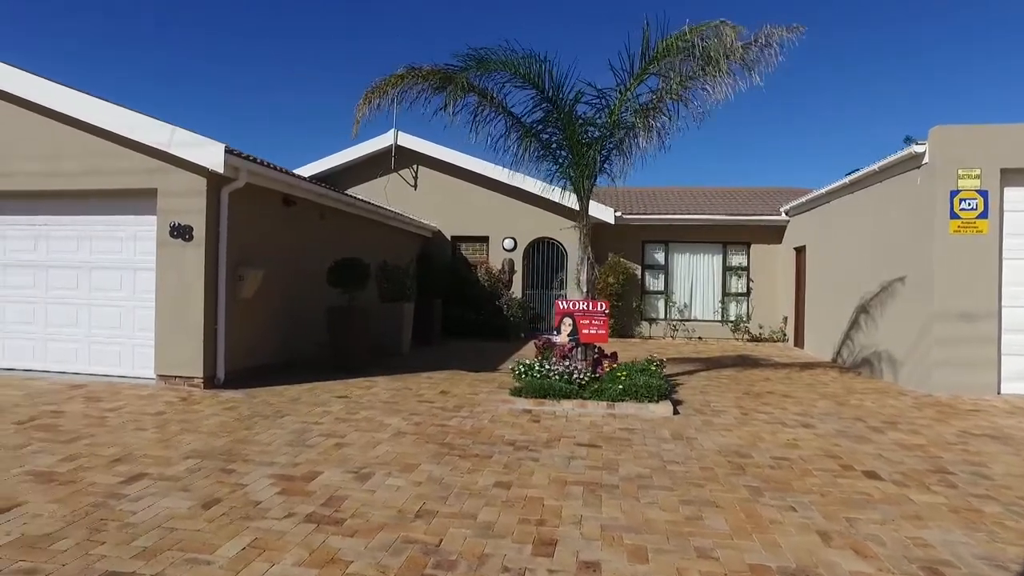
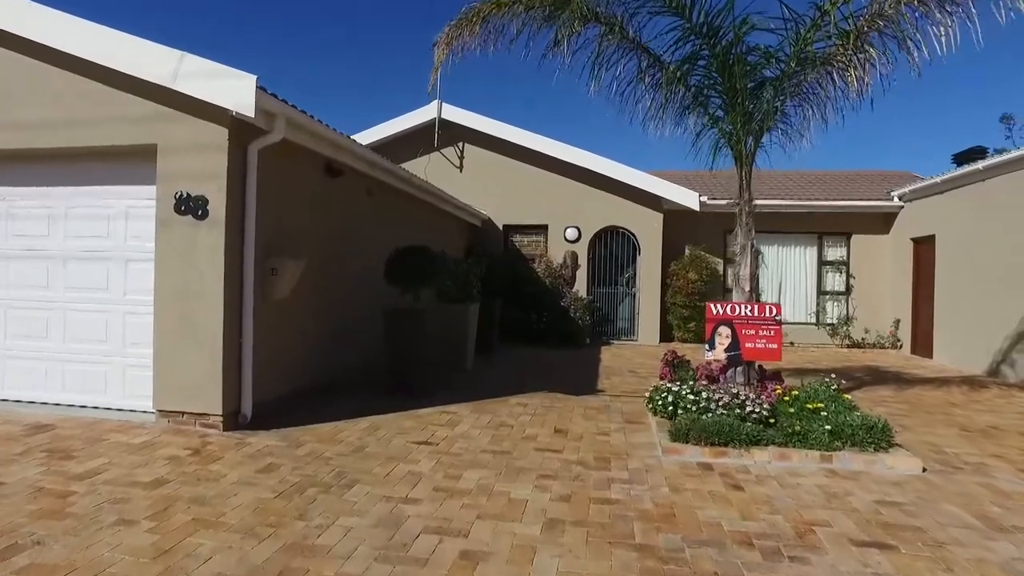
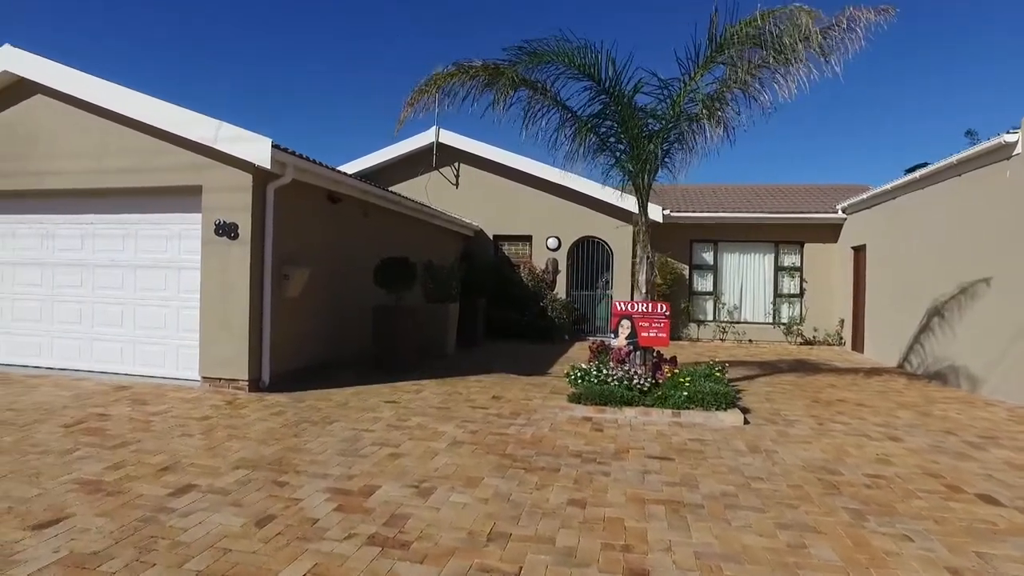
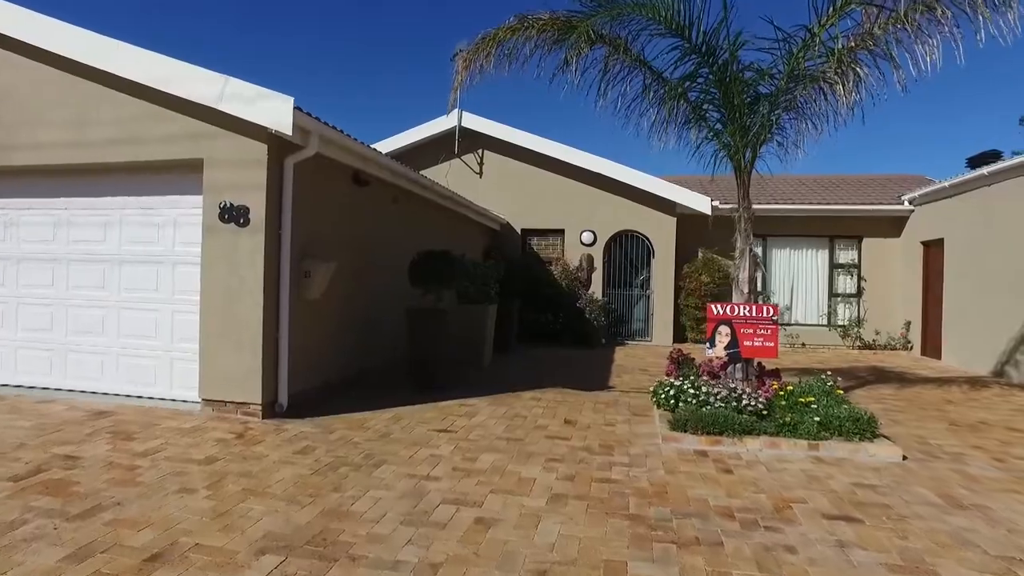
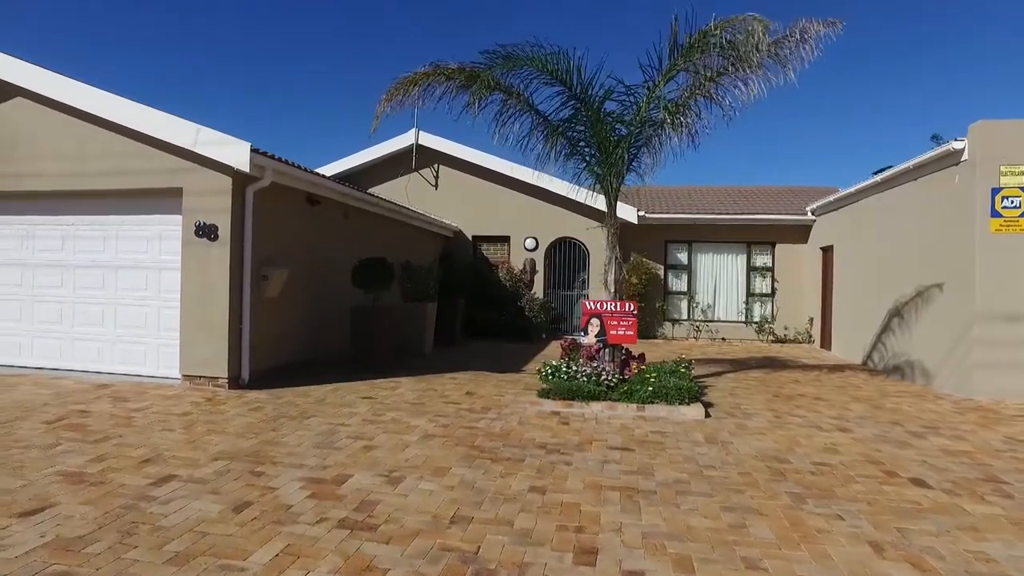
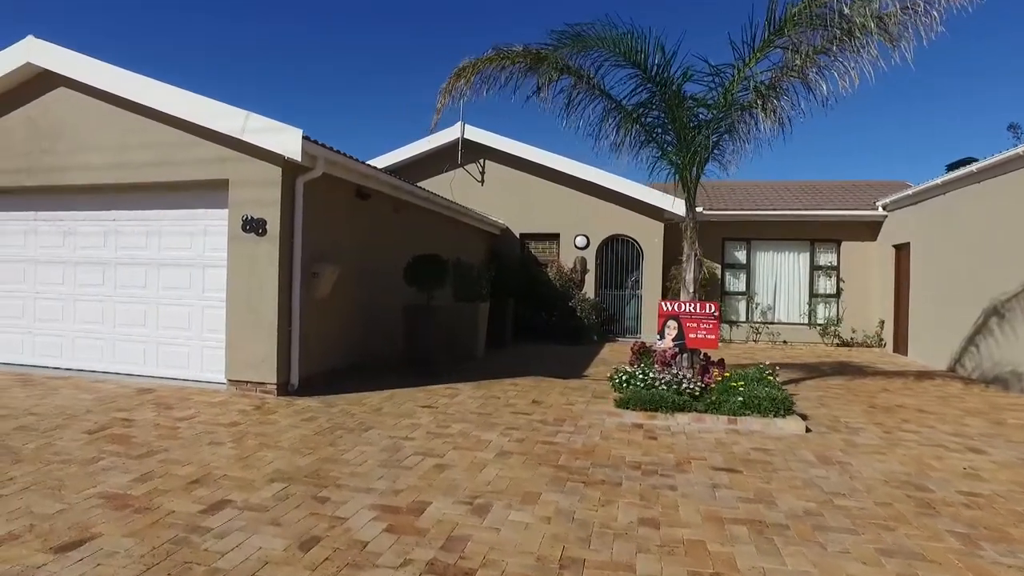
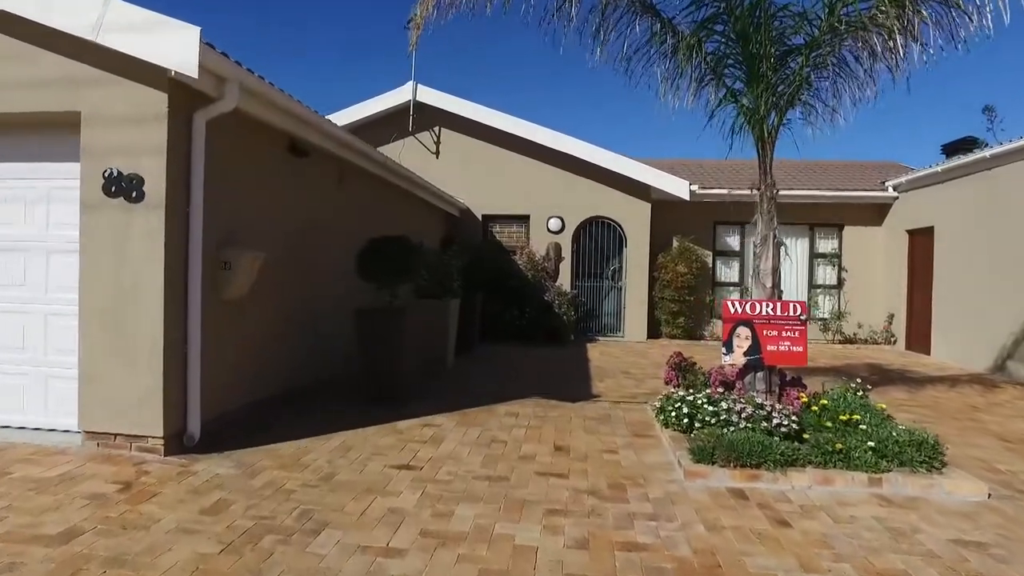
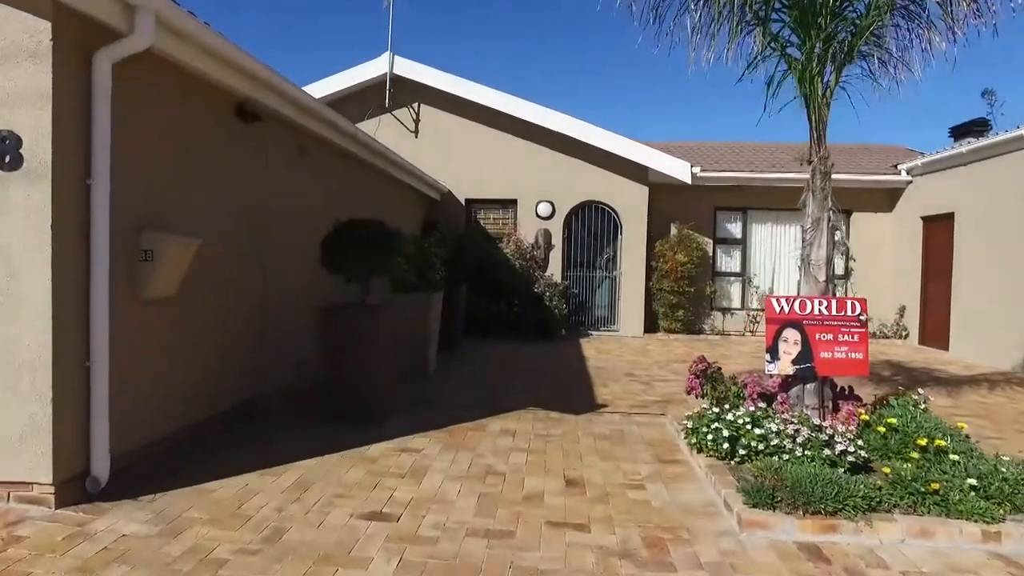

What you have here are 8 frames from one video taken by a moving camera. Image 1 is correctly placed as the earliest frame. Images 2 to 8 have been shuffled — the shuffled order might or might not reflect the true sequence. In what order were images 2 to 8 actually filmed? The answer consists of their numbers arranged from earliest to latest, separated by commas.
5, 3, 6, 4, 2, 7, 8
